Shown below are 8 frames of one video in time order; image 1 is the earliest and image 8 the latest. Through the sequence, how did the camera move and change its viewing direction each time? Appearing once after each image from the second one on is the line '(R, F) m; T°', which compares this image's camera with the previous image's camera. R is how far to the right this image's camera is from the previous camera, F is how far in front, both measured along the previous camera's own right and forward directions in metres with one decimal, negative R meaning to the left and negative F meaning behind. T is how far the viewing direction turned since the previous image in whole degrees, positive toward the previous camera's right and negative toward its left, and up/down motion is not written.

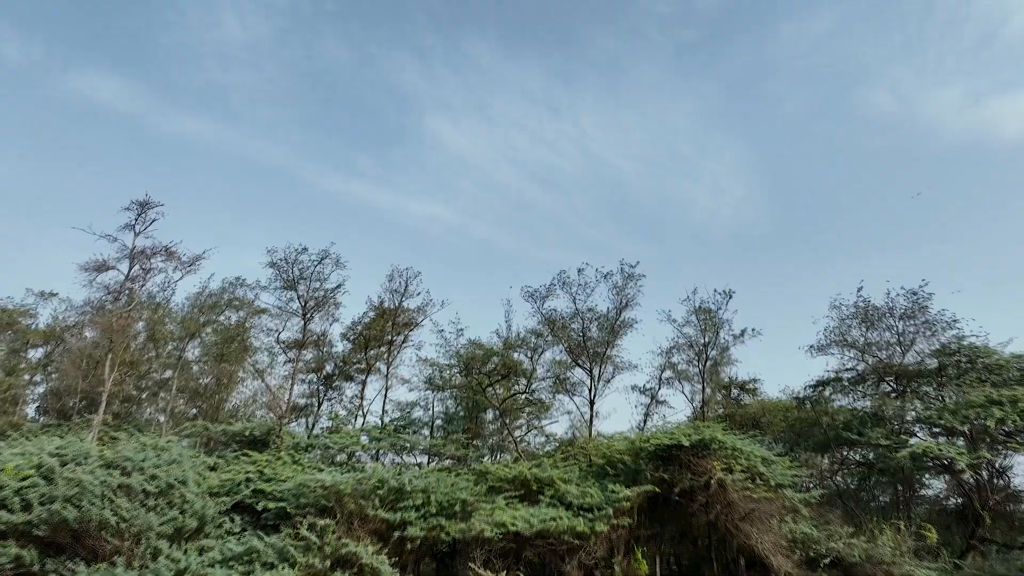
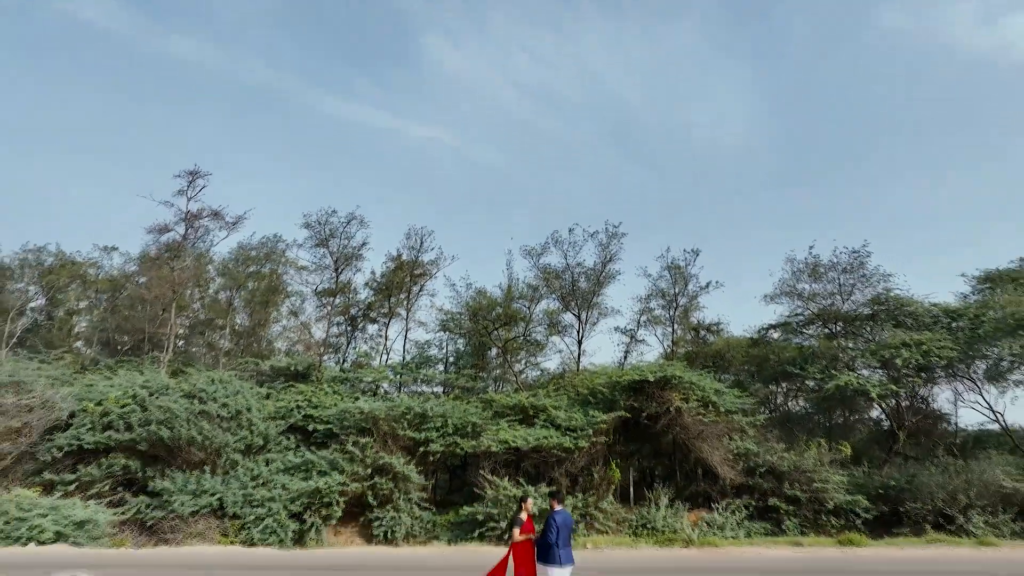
(0.0, -2.3) m; 0°
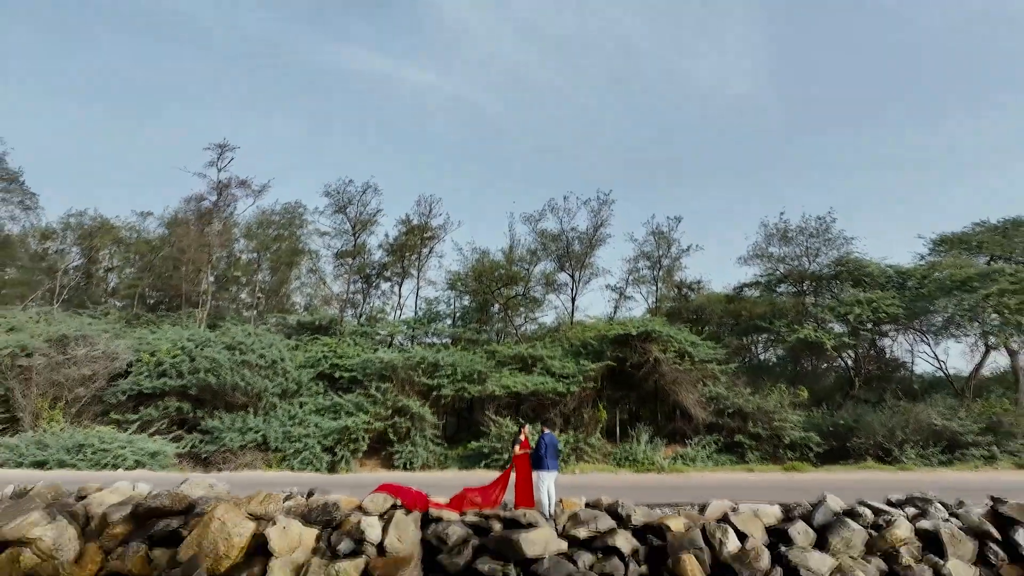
(0.0, -1.8) m; 0°
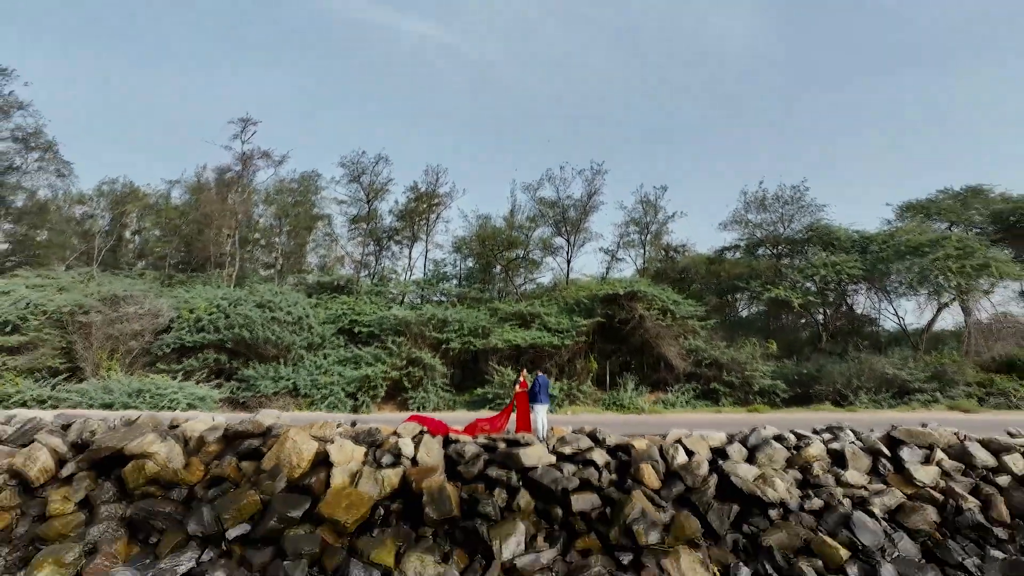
(0.0, -1.7) m; 0°
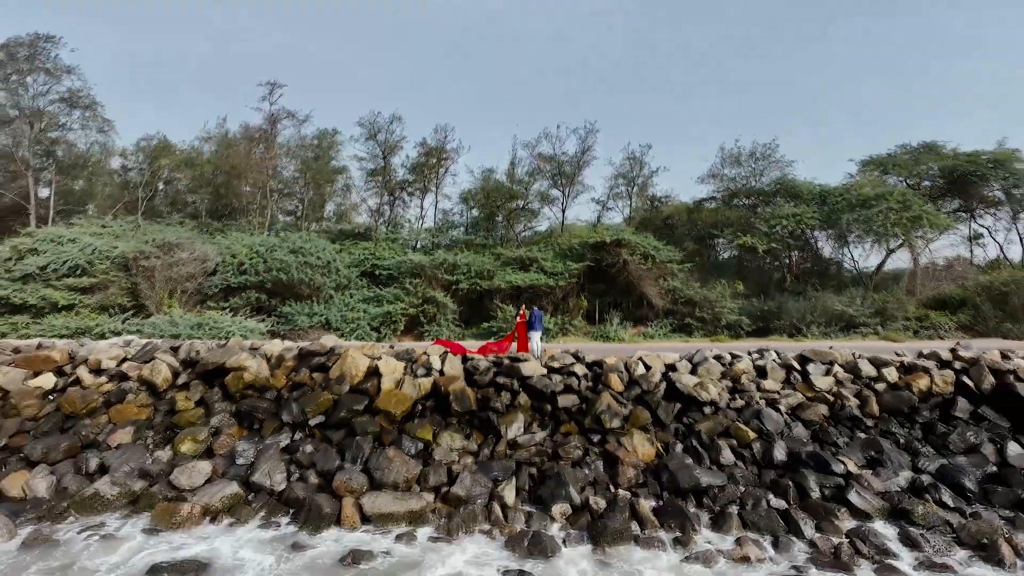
(0.0, -2.5) m; 0°
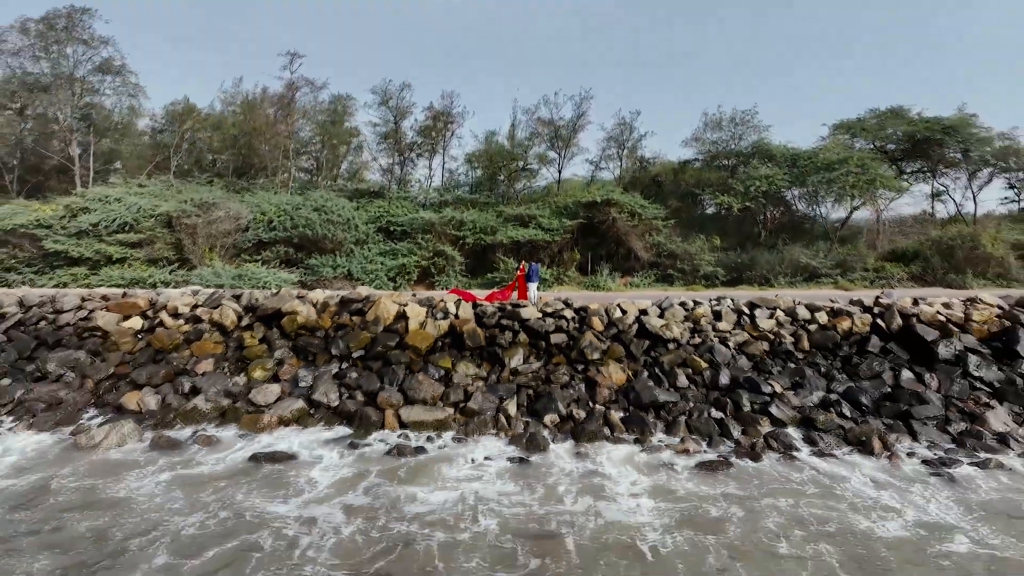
(0.0, -2.3) m; 0°
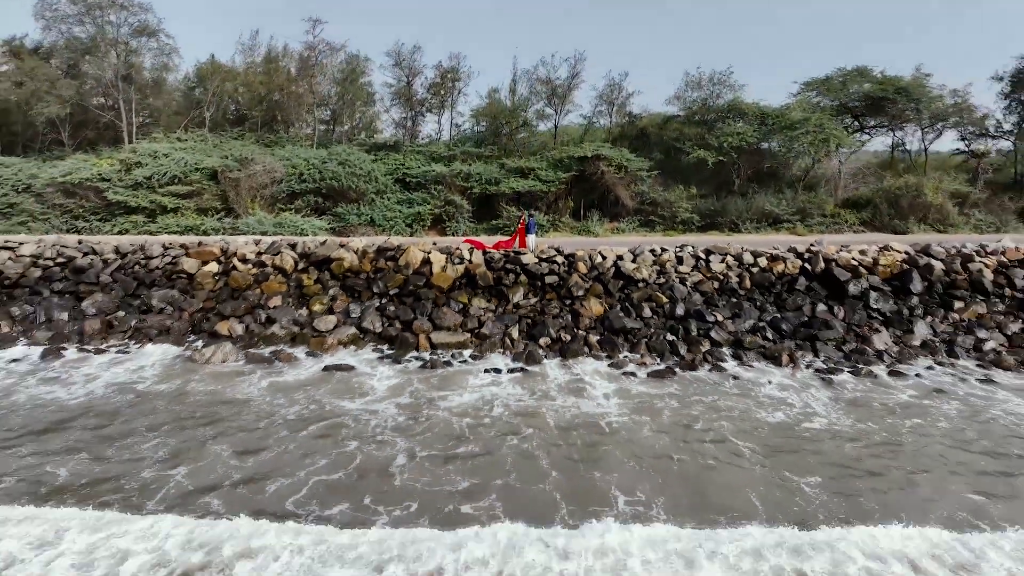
(-0.1, -3.2) m; 0°
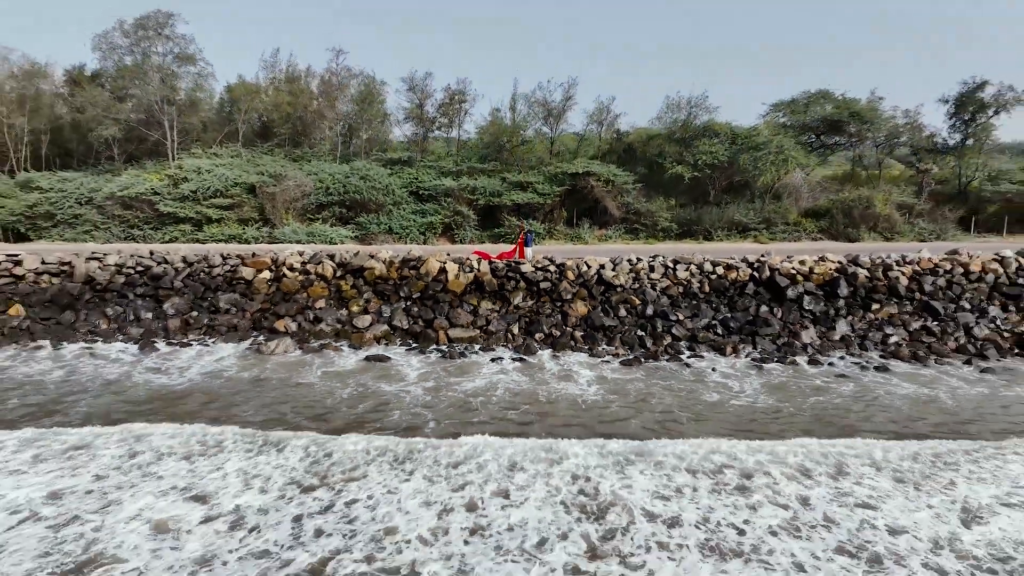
(0.0, -3.4) m; 0°
